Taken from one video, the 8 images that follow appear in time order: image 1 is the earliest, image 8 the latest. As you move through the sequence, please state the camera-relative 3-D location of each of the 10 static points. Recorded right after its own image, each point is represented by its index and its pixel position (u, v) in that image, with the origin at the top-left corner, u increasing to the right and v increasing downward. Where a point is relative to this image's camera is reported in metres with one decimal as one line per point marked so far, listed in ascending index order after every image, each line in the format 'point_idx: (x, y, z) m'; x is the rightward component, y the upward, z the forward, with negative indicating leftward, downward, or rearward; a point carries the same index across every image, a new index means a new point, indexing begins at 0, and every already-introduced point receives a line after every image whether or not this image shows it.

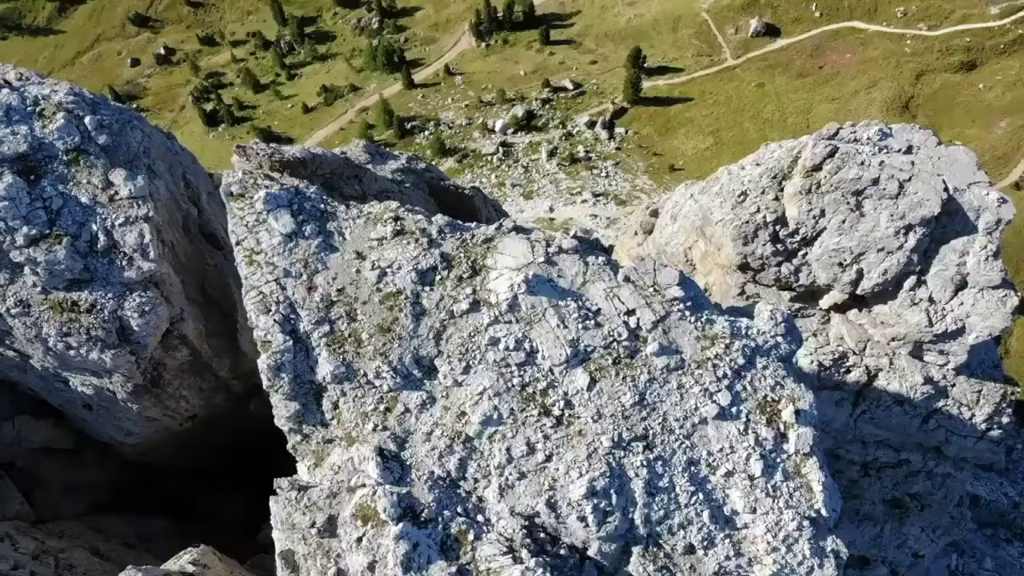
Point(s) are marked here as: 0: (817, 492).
0: (+1.9, -1.2, +6.8) m
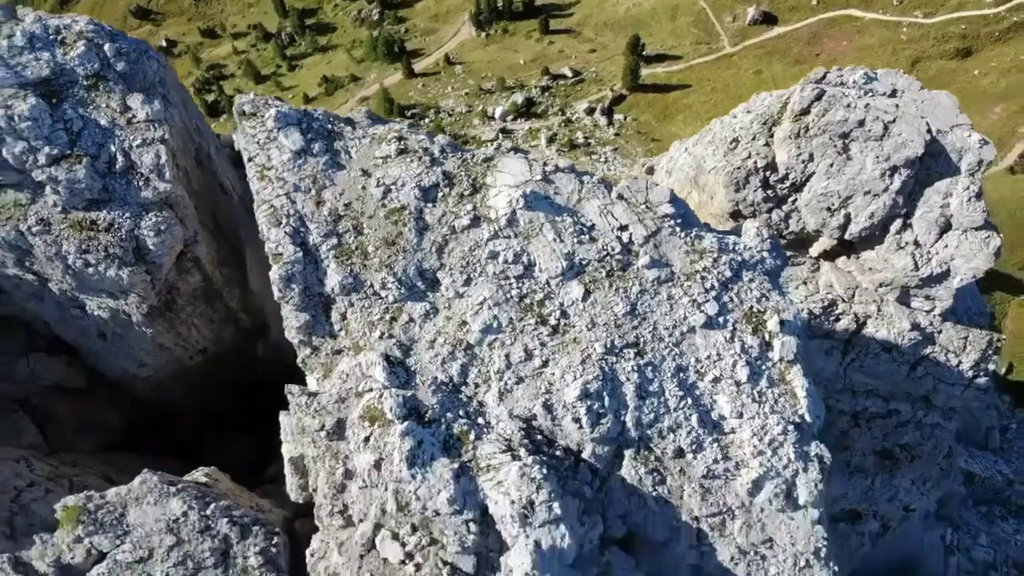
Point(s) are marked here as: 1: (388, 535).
0: (+1.9, -0.7, +7.2) m
1: (-0.8, -1.5, +6.7) m
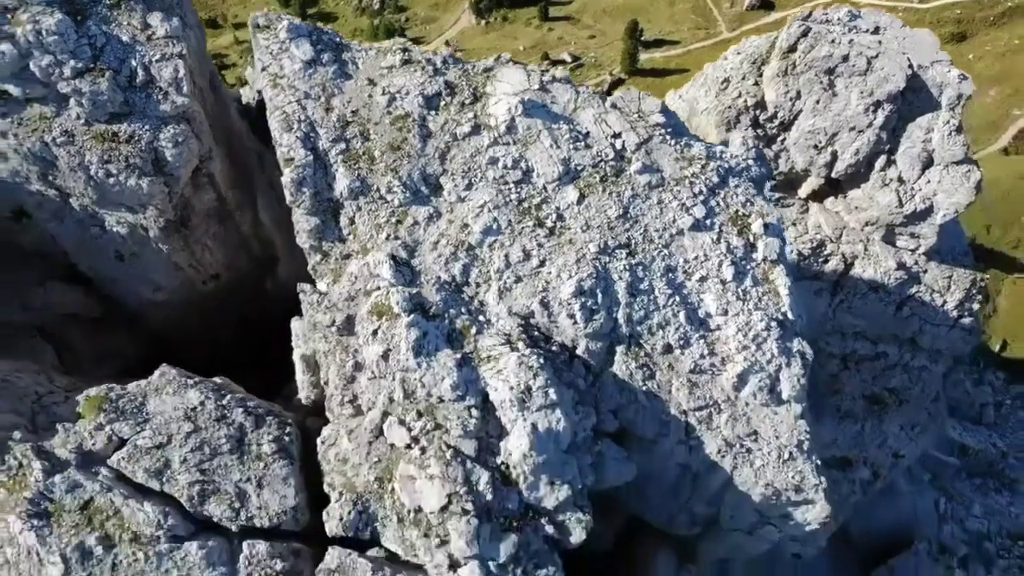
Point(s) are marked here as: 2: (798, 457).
0: (+1.9, 0.0, +7.6) m
1: (-0.8, -0.9, +7.1) m
2: (+2.0, -1.2, +7.5) m
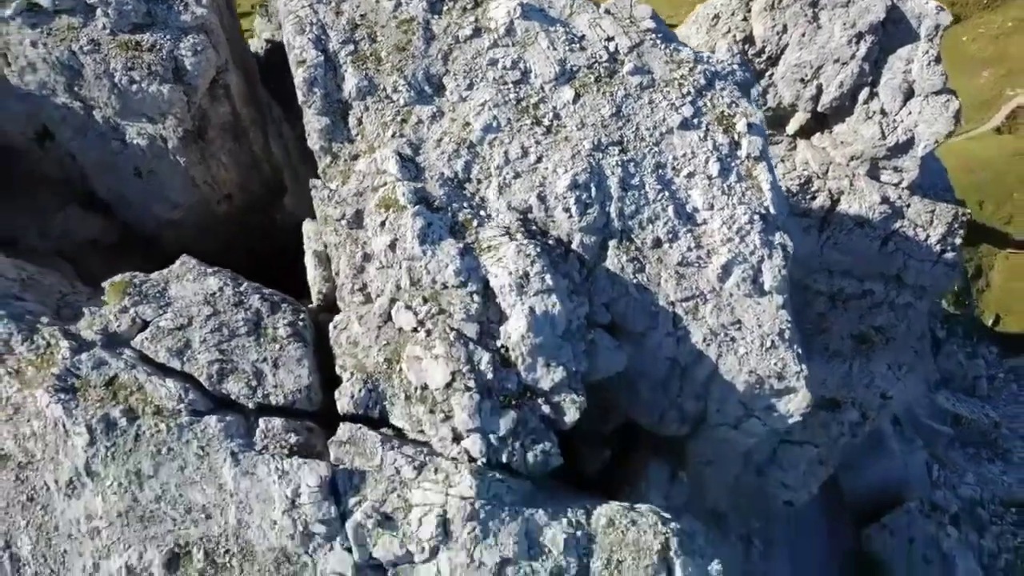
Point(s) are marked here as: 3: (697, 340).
0: (+1.9, +0.7, +8.0) m
1: (-0.8, -0.1, +7.6) m
2: (+2.0, -0.4, +8.0) m
3: (+1.4, -0.4, +8.0) m
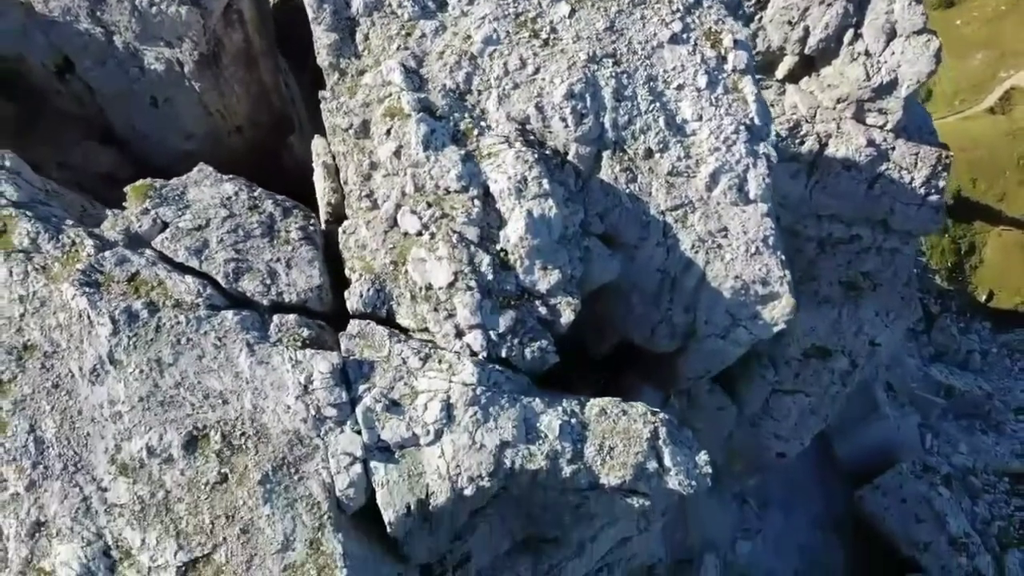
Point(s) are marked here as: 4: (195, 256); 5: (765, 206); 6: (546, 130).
0: (+1.9, +1.4, +8.5) m
1: (-0.8, +0.6, +8.1) m
2: (+2.0, +0.3, +8.4) m
3: (+1.4, +0.3, +8.5) m
4: (-2.3, +0.2, +7.9) m
5: (+2.0, +0.6, +8.4) m
6: (+0.3, +1.2, +8.3) m
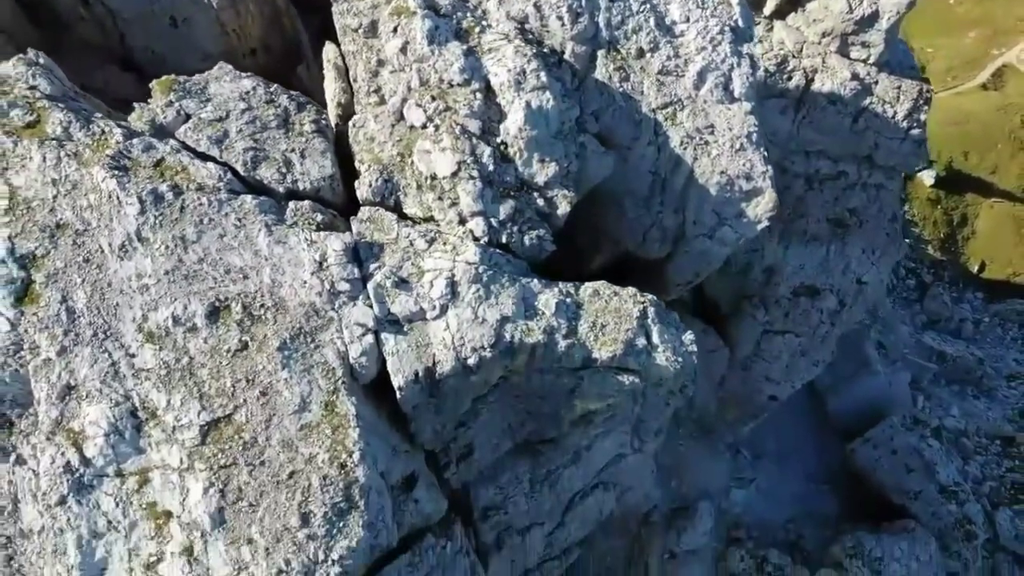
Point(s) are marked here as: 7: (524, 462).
0: (+1.9, +2.3, +9.1) m
1: (-0.8, +1.5, +8.6) m
2: (+2.0, +1.2, +9.0) m
3: (+1.4, +1.2, +9.0) m
4: (-2.3, +1.1, +8.5) m
5: (+2.0, +1.5, +8.9) m
6: (+0.2, +2.1, +8.9) m
7: (+0.1, -1.8, +10.7) m
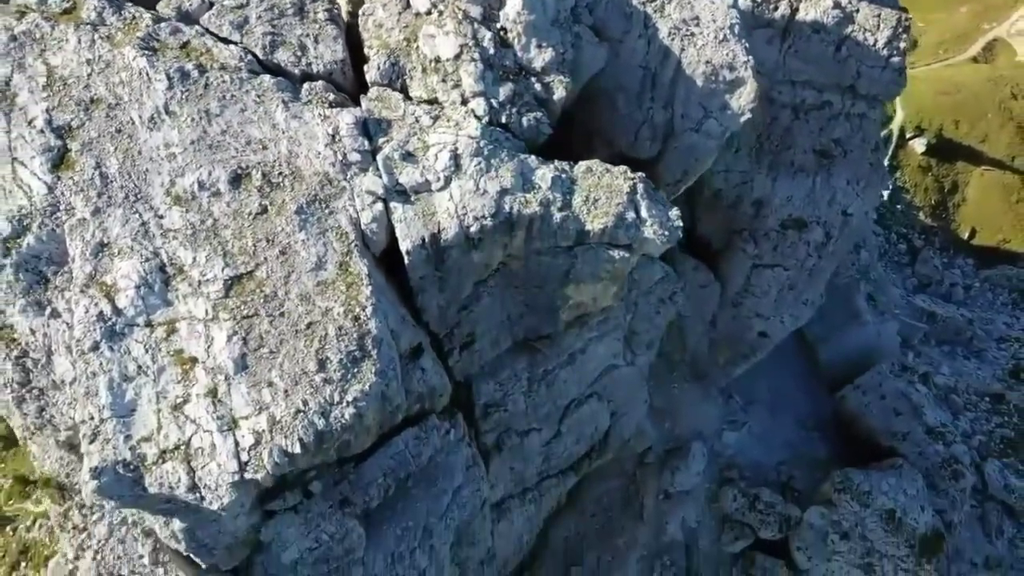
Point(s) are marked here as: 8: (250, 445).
0: (+1.9, +3.4, +9.7) m
1: (-0.8, +2.5, +9.3) m
2: (+2.0, +2.2, +9.7) m
3: (+1.3, +2.3, +9.7) m
4: (-2.3, +2.2, +9.2) m
5: (+1.9, +2.6, +9.6) m
6: (+0.2, +3.2, +9.6) m
7: (+0.1, -0.7, +11.4) m
8: (-2.0, -1.2, +8.2) m
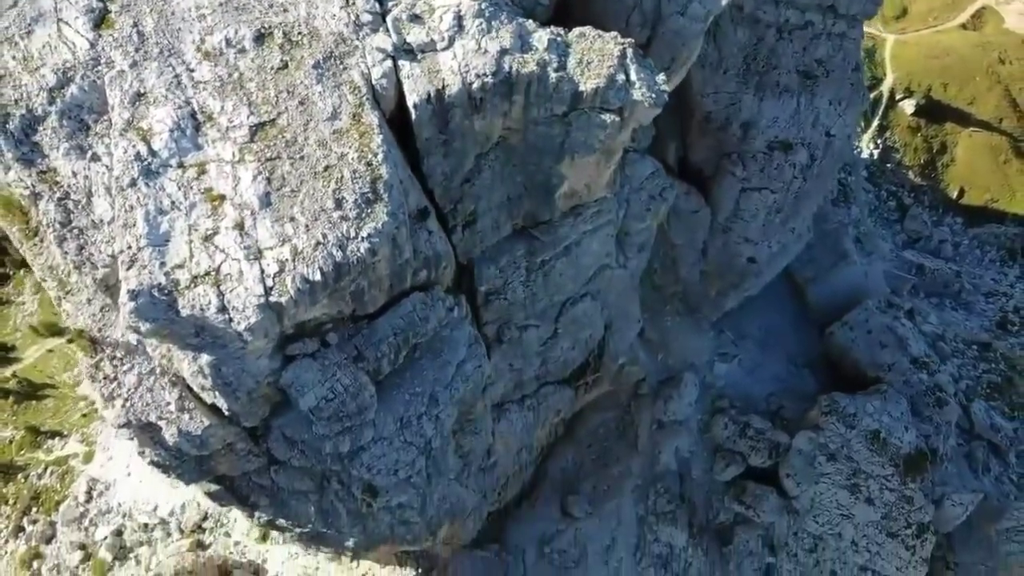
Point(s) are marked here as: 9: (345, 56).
0: (+1.9, +4.7, +10.6) m
1: (-0.8, +3.9, +10.2) m
2: (+1.9, +3.6, +10.5) m
3: (+1.3, +3.6, +10.6) m
4: (-2.3, +3.5, +10.0) m
5: (+1.9, +3.9, +10.5) m
6: (+0.2, +4.5, +10.4) m
7: (+0.1, +0.6, +12.2) m
8: (-2.0, +0.1, +9.0) m
9: (-1.5, +2.1, +9.6) m
